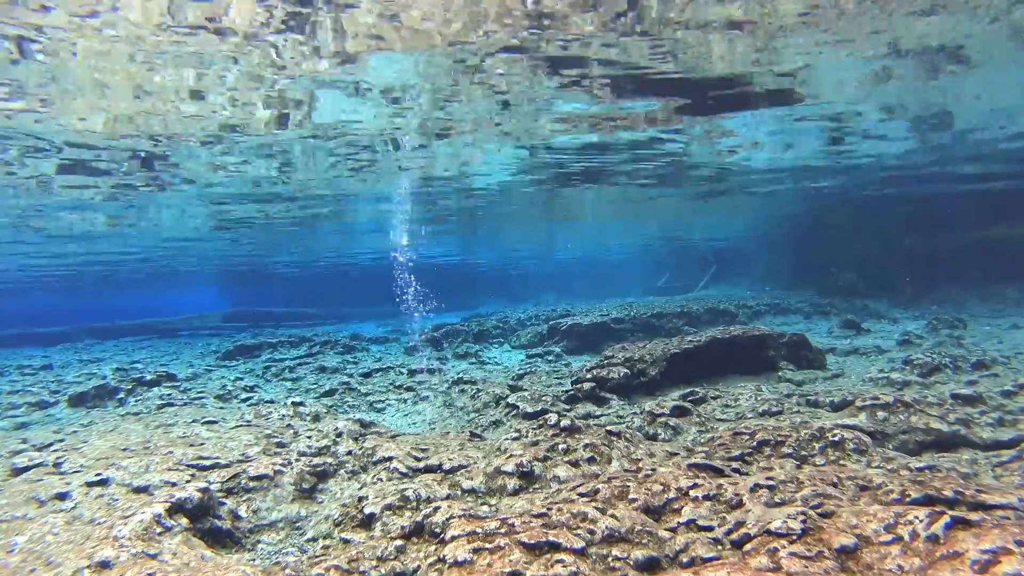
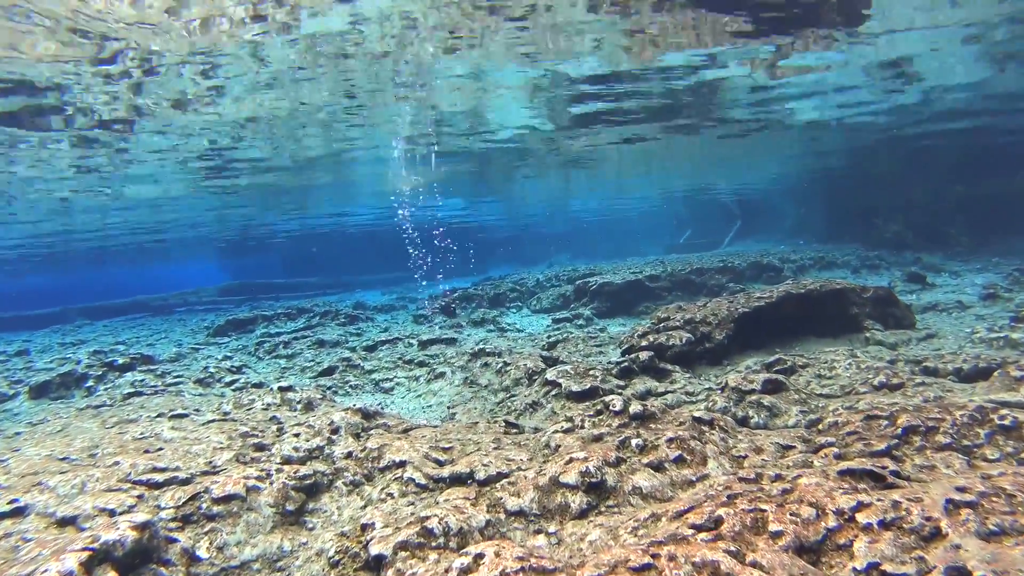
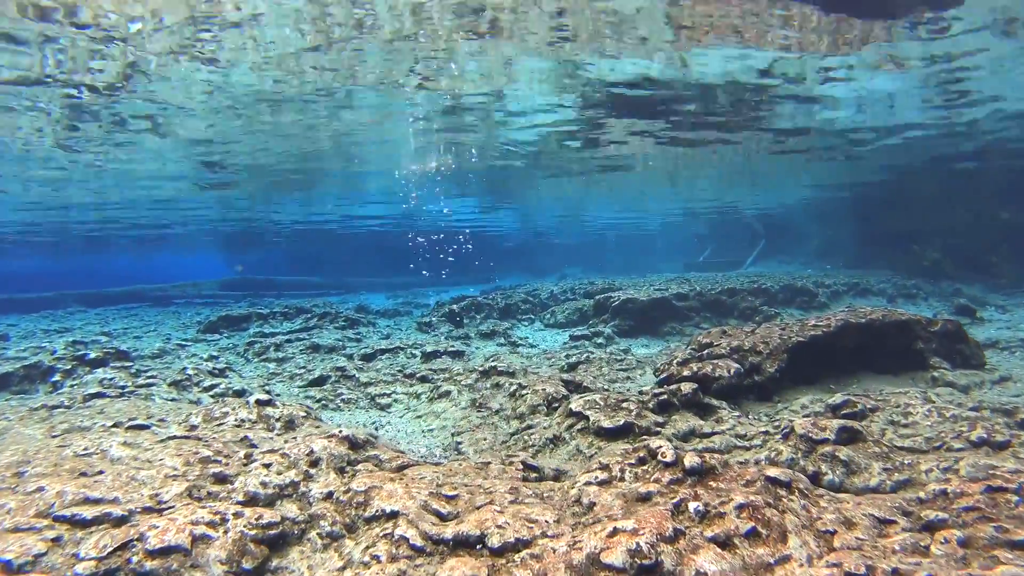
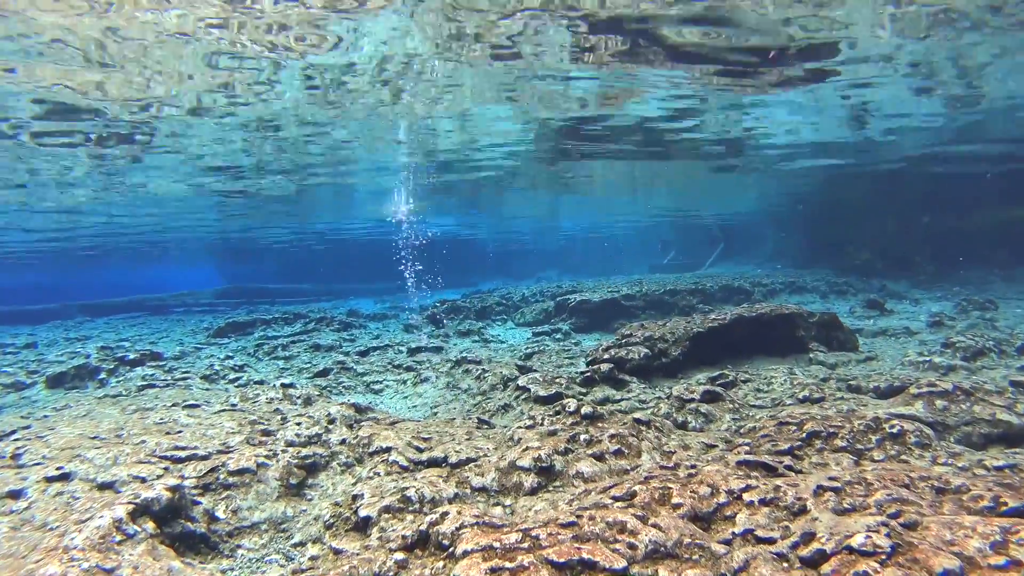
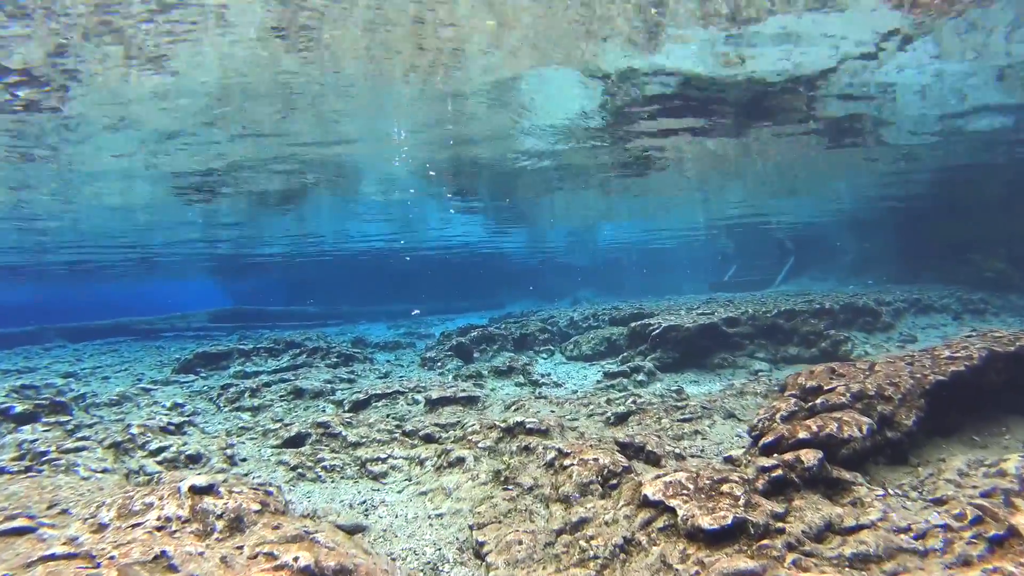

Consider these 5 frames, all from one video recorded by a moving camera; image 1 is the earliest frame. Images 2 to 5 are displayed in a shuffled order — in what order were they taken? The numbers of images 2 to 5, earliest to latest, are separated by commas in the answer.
4, 2, 3, 5
